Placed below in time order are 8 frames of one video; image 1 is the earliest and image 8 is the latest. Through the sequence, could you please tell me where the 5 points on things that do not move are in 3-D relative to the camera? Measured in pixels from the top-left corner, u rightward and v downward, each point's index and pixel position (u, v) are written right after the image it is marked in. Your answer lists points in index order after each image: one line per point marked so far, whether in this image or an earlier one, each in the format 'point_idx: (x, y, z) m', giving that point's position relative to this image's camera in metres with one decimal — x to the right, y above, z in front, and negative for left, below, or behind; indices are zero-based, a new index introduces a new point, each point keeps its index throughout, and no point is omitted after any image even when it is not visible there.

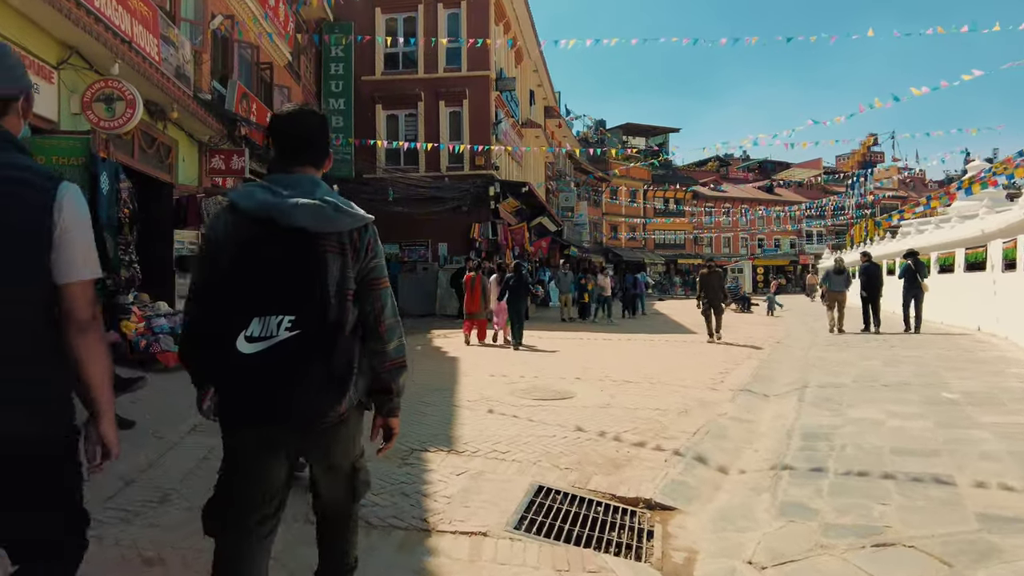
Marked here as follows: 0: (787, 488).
0: (+1.6, -1.2, +3.9) m
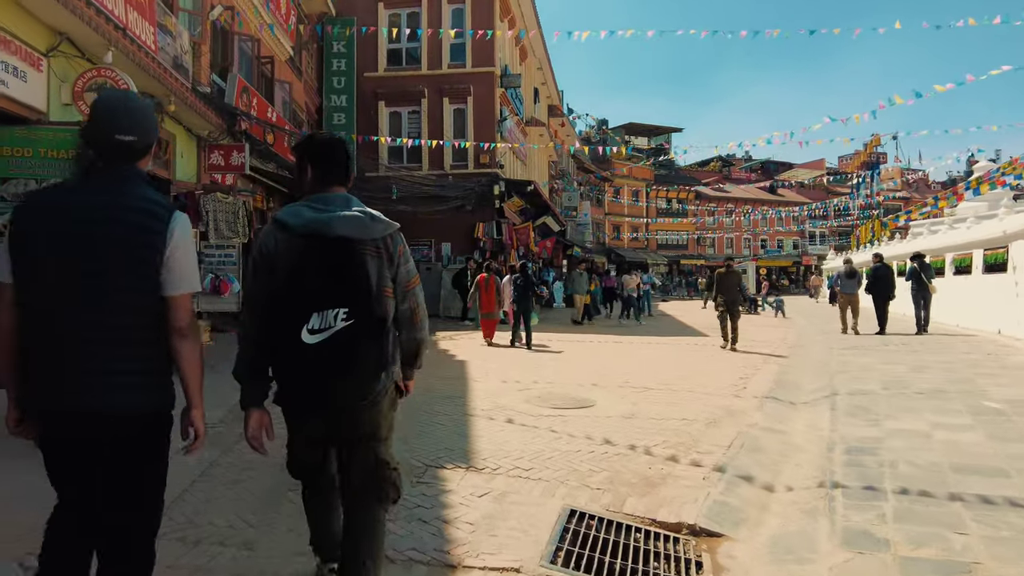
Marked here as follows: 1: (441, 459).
0: (+1.8, -1.2, +3.6) m
1: (-0.5, -1.1, +4.3) m
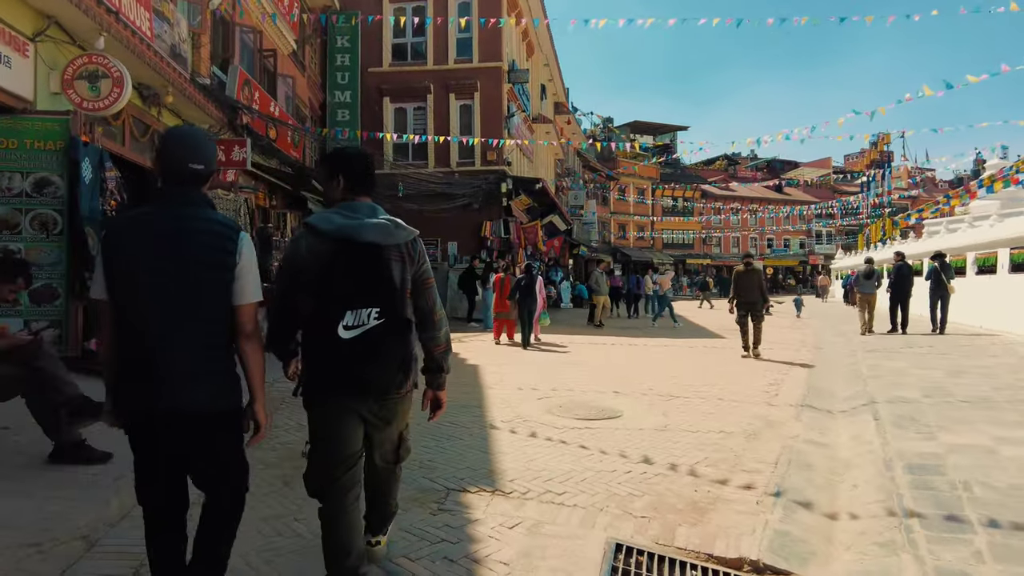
0: (+2.0, -1.2, +3.1) m
1: (-0.3, -1.1, +3.9) m
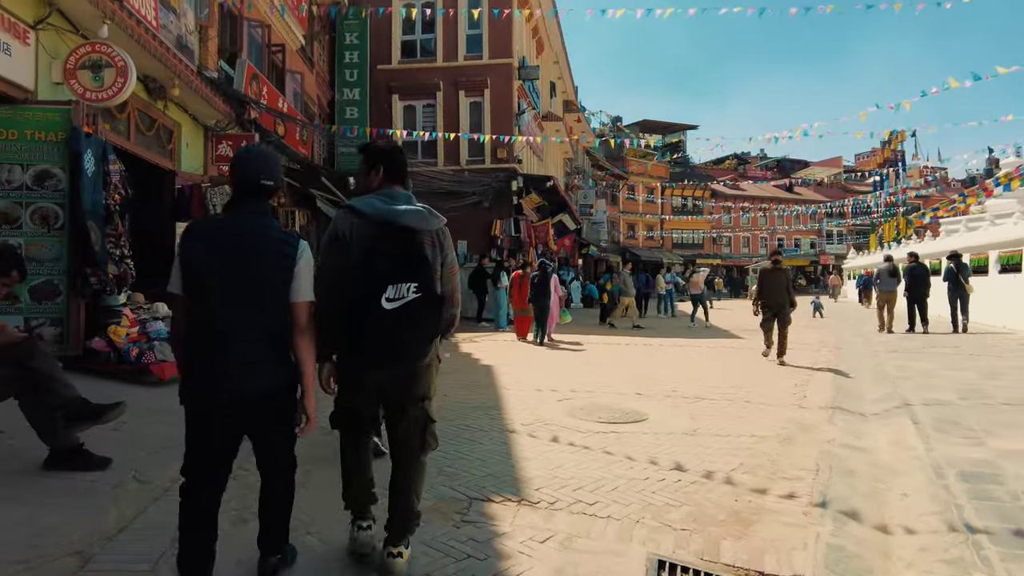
0: (+2.1, -1.2, +2.8) m
1: (-0.1, -1.1, +3.6) m
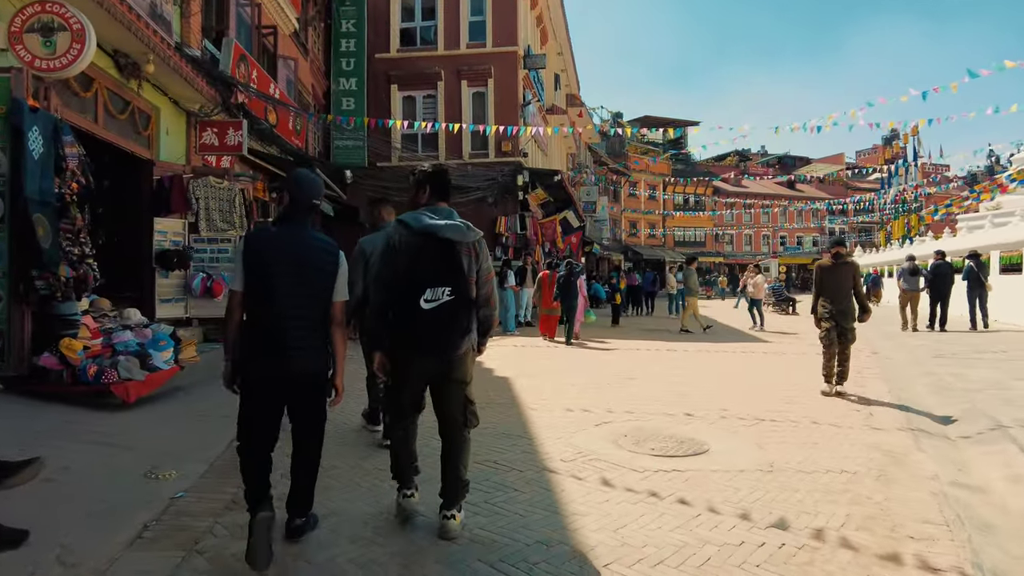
0: (+2.4, -1.2, +1.9) m
1: (+0.1, -1.1, +2.7) m
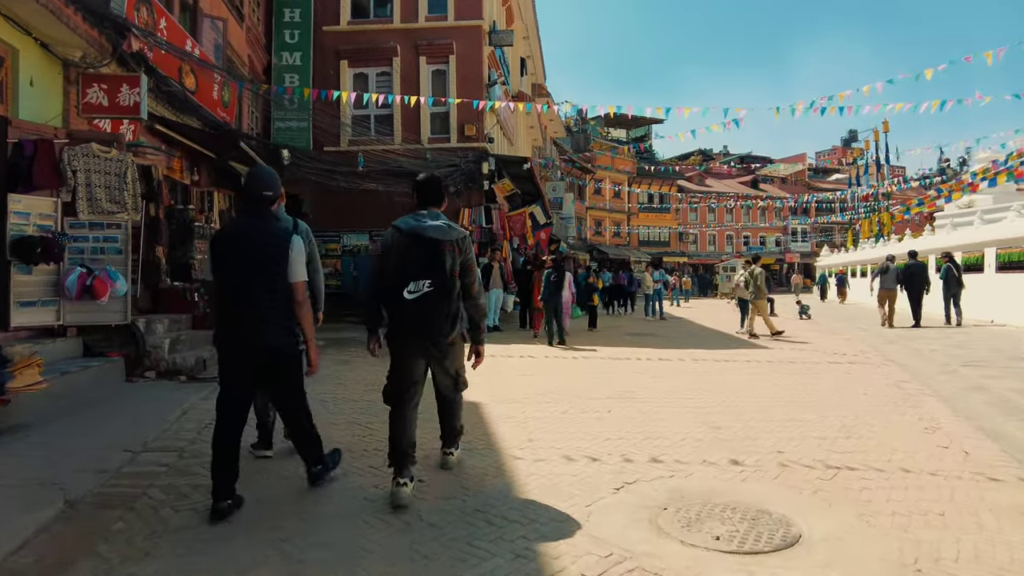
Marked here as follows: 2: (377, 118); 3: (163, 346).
0: (+2.5, -1.2, +0.3) m
1: (+0.2, -1.1, +1.0) m
2: (-3.4, +4.1, +16.4) m
3: (-3.9, -0.6, +7.3) m
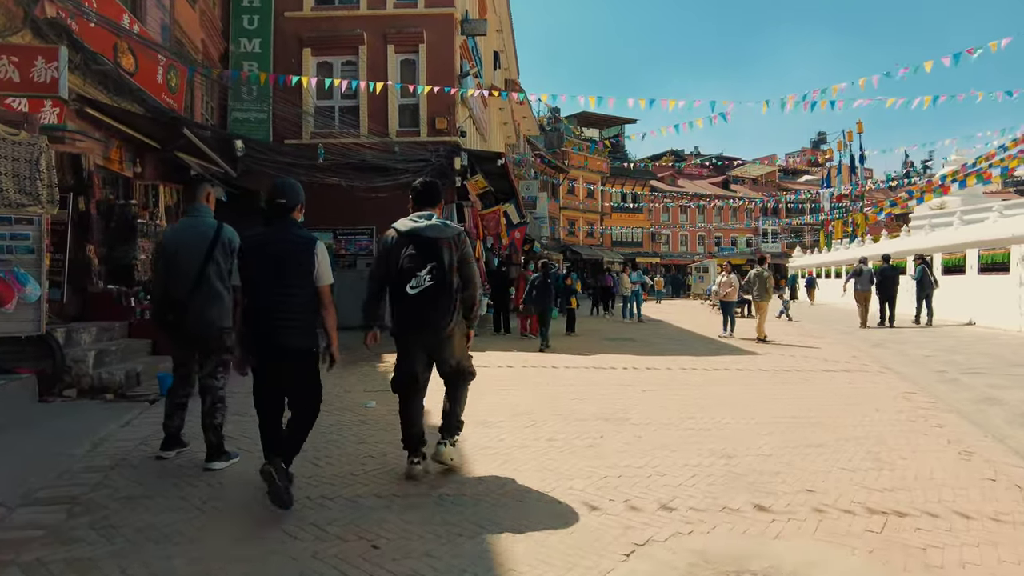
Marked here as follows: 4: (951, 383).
0: (+2.5, -1.3, -0.4) m
1: (+0.2, -1.2, +0.2) m
2: (-4.0, +4.1, +15.5) m
3: (-4.1, -0.7, +6.4) m
4: (+5.5, -1.1, +8.3) m
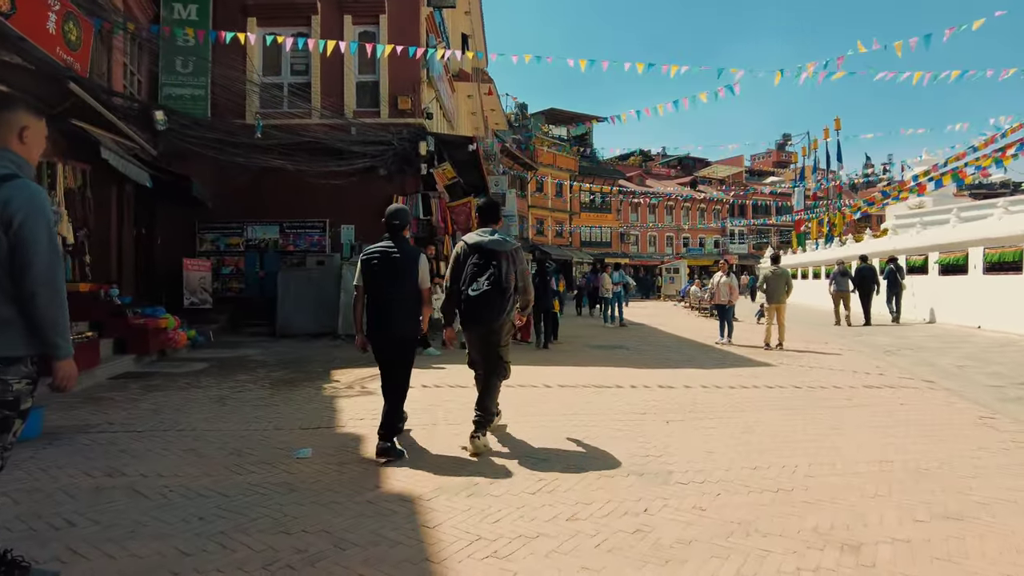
0: (+2.8, -1.2, -1.9) m
1: (+0.5, -1.2, -1.5) m
2: (-4.5, +4.1, +13.6) m
3: (-4.2, -0.7, +4.5) m
4: (+5.3, -1.2, +6.9) m
